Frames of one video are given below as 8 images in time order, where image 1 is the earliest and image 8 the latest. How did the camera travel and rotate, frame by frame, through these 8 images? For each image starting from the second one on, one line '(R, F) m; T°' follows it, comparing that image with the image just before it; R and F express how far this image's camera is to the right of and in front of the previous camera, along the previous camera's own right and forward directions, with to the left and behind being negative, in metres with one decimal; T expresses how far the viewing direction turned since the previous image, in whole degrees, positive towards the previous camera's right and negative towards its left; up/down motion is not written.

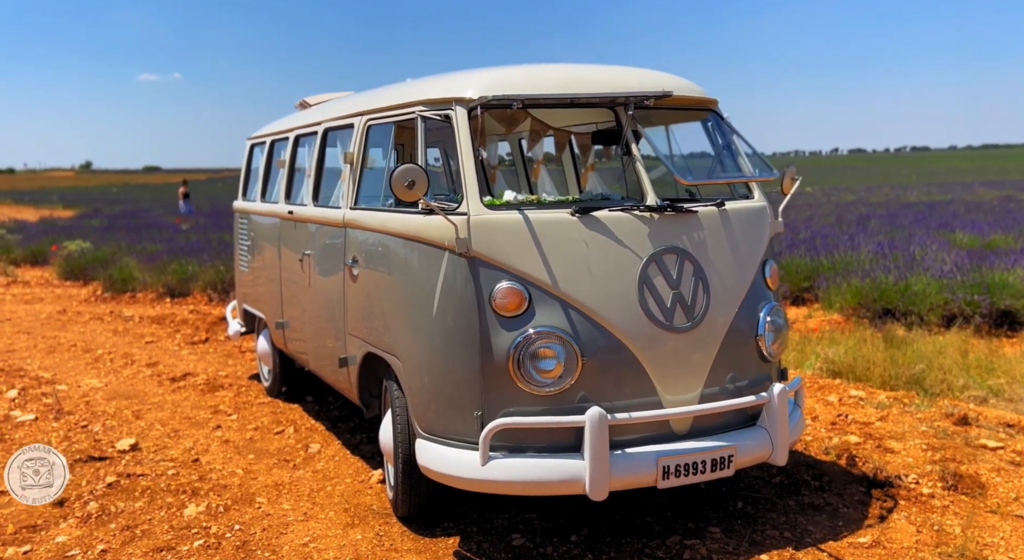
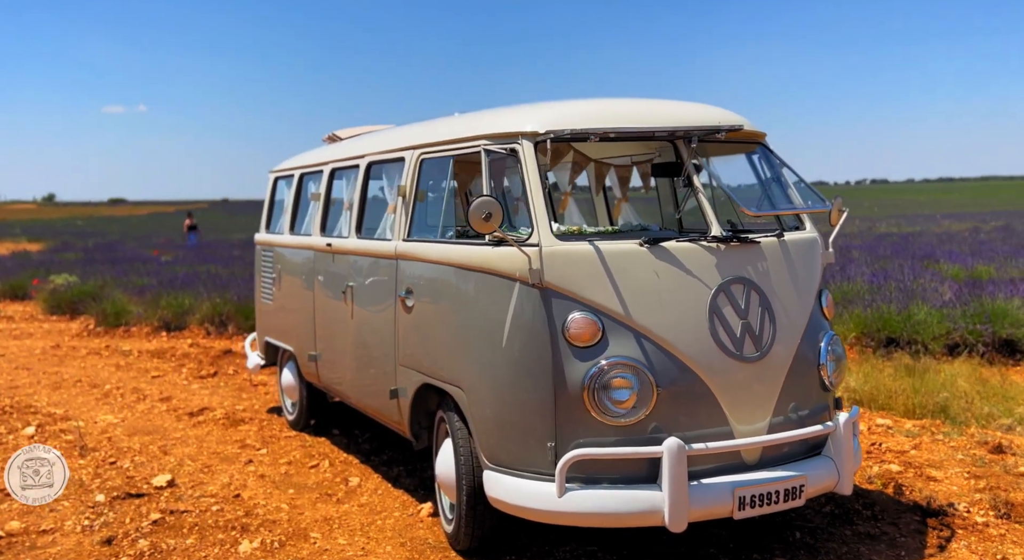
(-0.5, 0.0) m; +2°
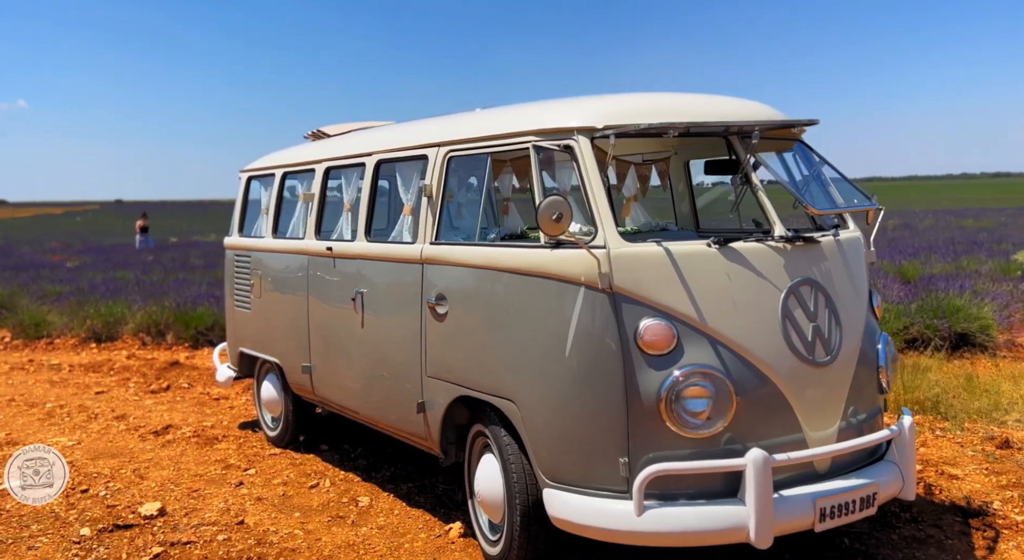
(-0.7, +0.4) m; +6°
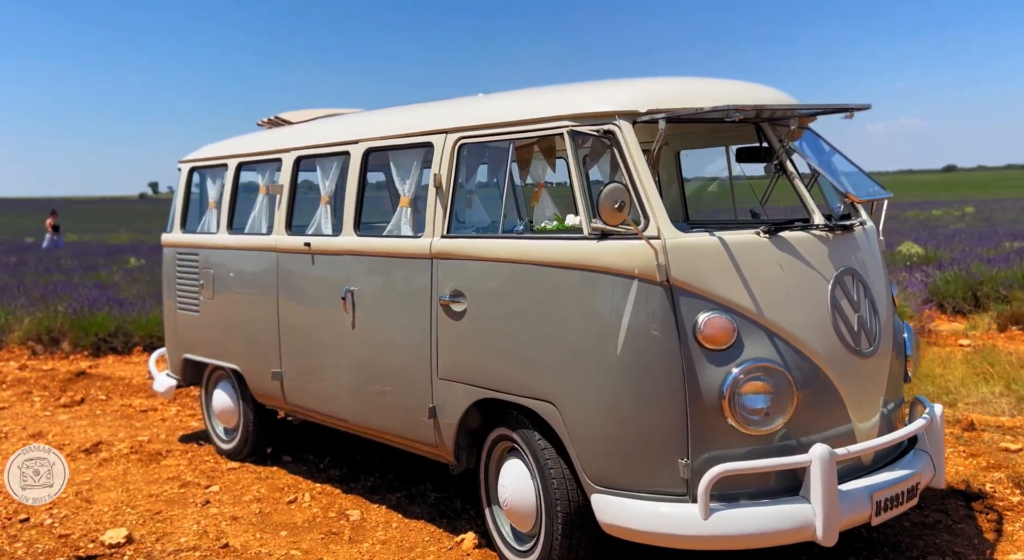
(-0.8, +0.3) m; +8°
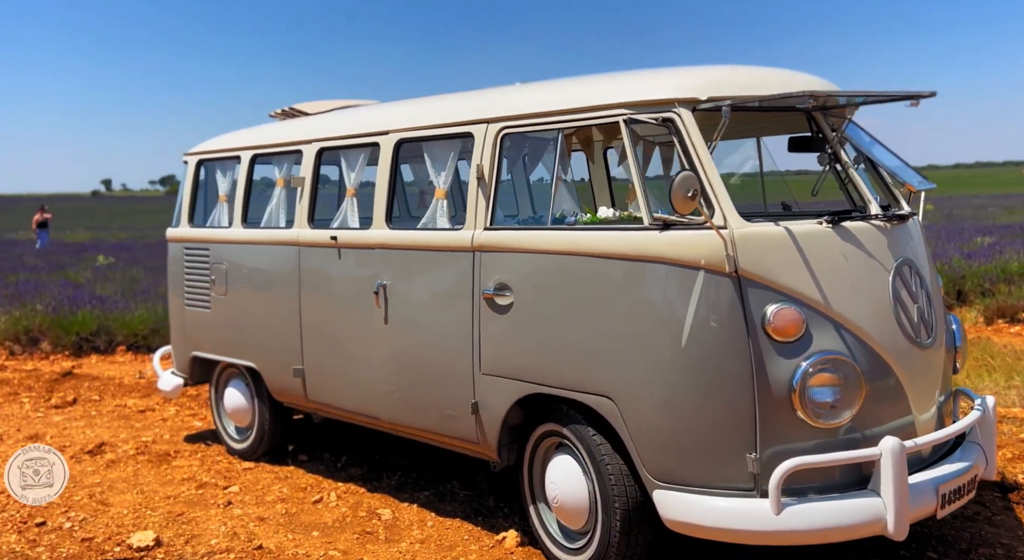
(-0.4, +0.1) m; +2°
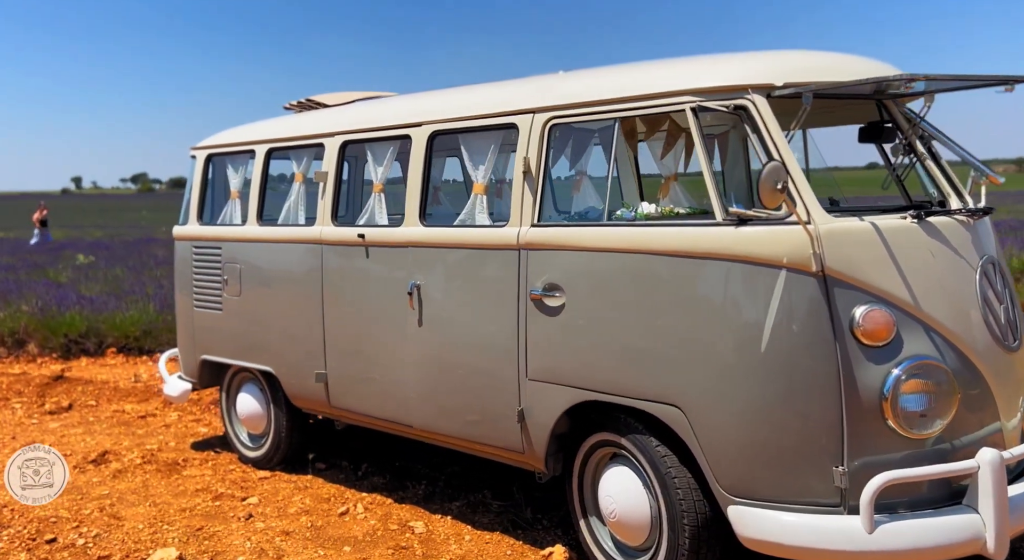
(-0.4, +0.3) m; +1°
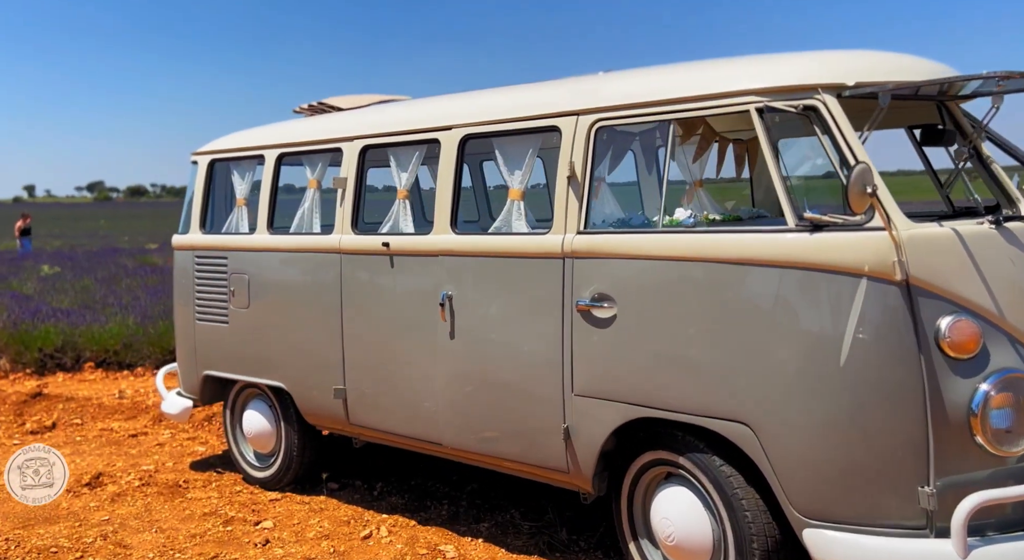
(-0.4, +0.3) m; +2°
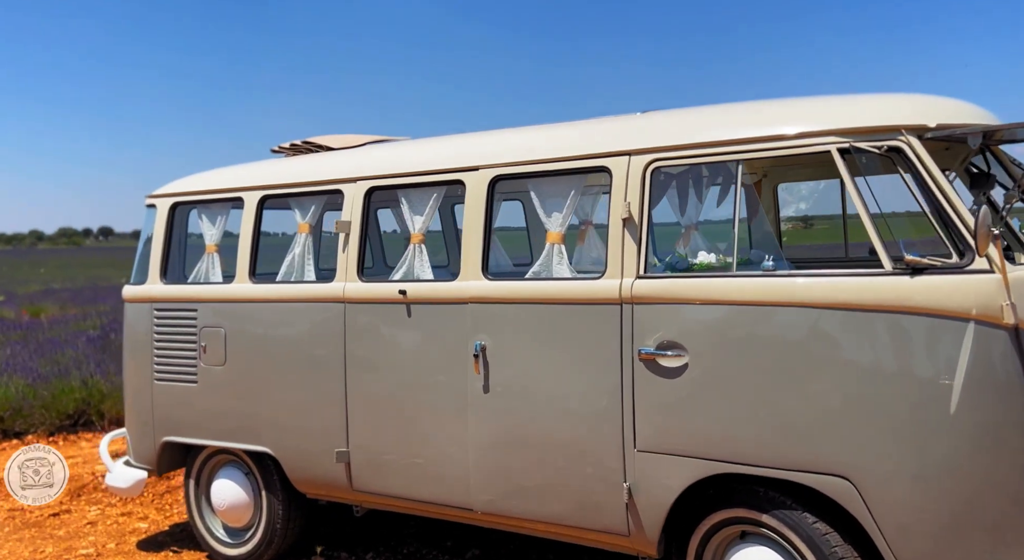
(-0.9, +0.4) m; +9°
